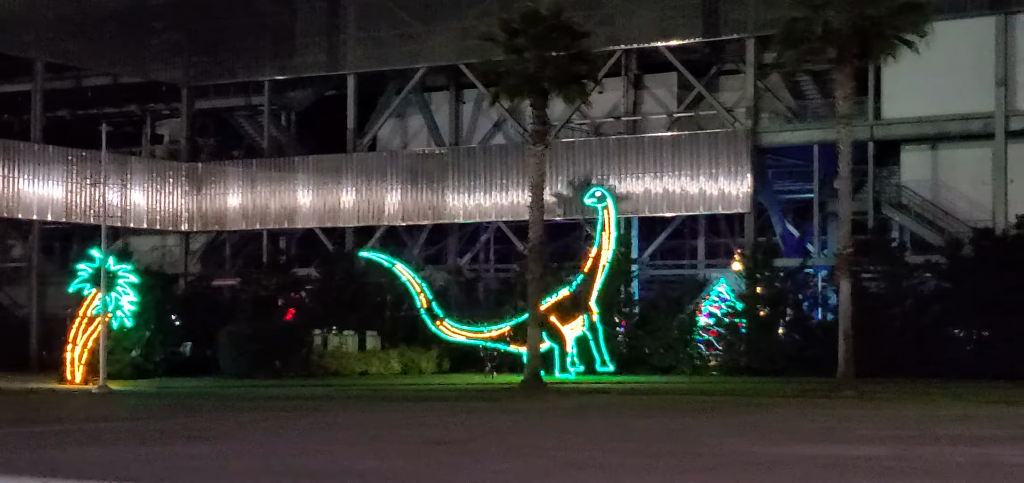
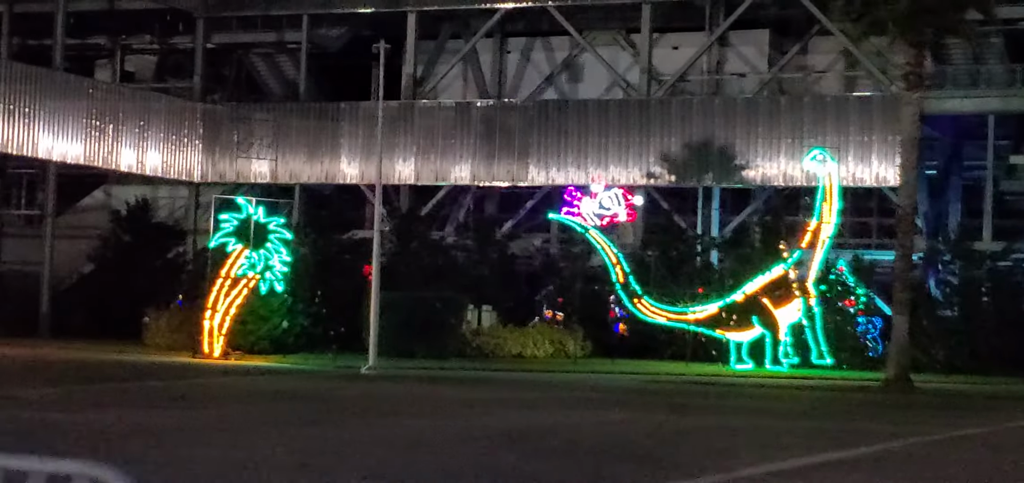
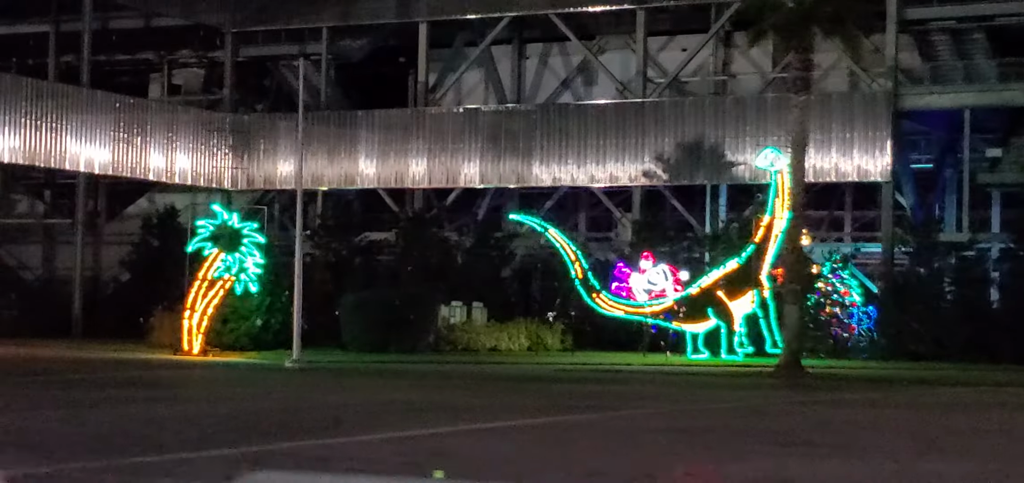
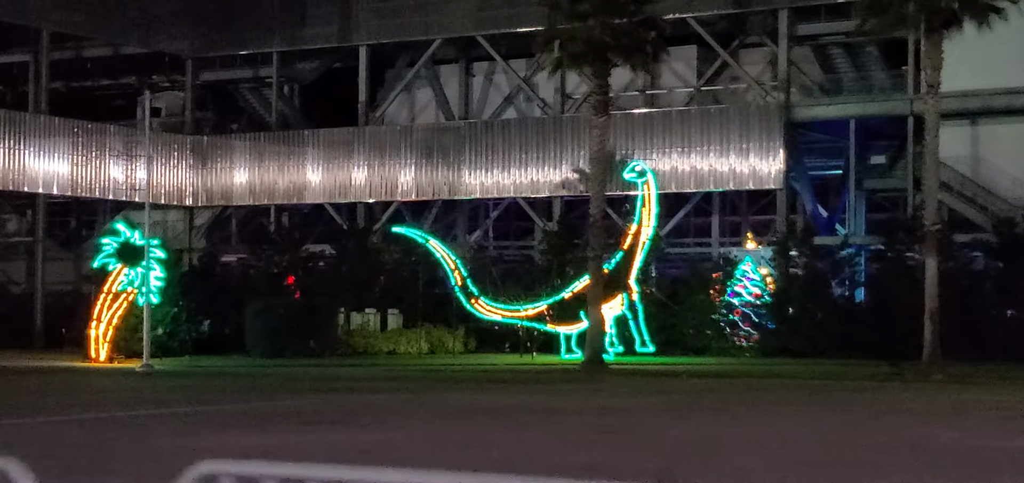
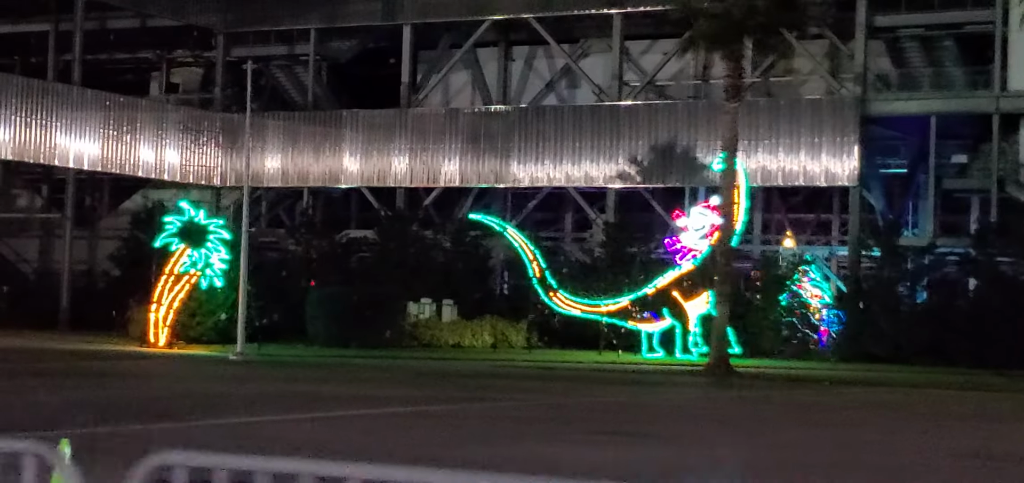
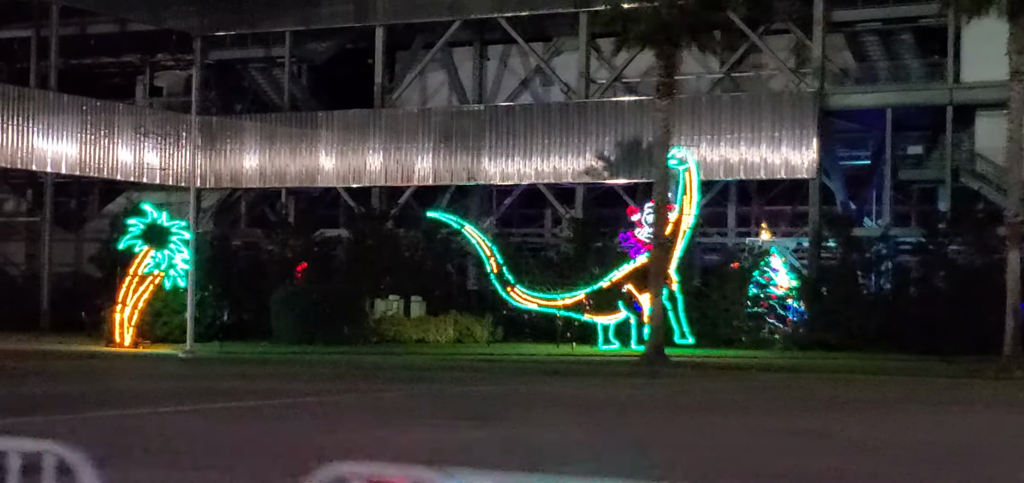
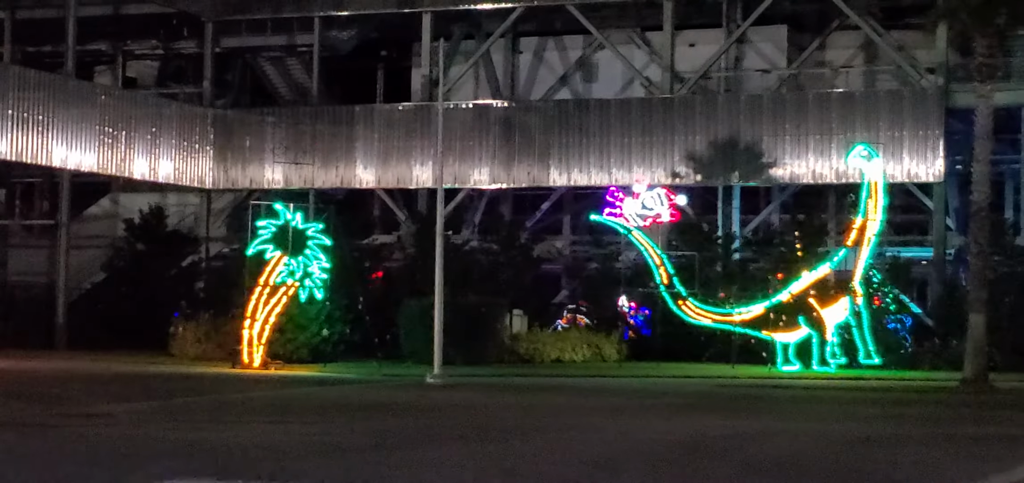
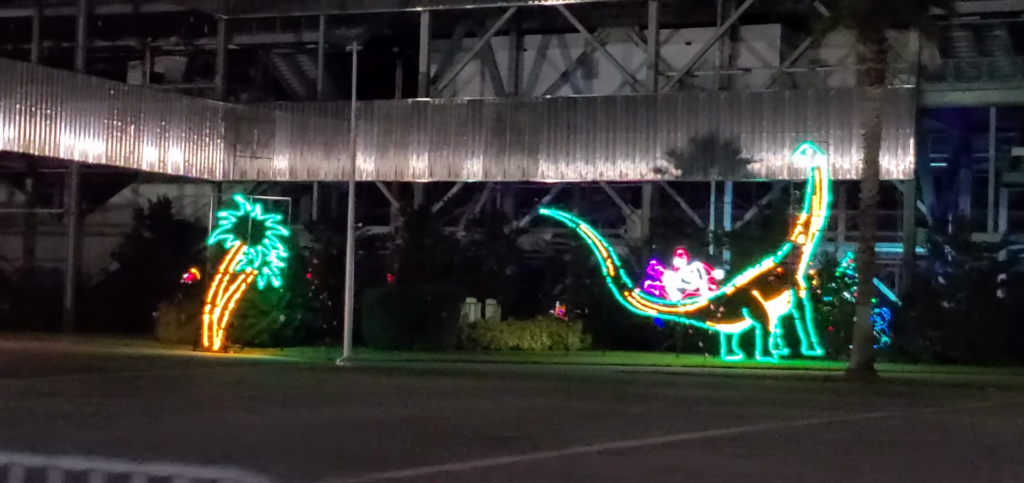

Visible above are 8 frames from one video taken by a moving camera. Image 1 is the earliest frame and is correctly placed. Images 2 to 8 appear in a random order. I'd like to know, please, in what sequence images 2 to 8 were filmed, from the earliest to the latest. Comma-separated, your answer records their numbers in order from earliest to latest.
4, 6, 5, 3, 8, 2, 7
